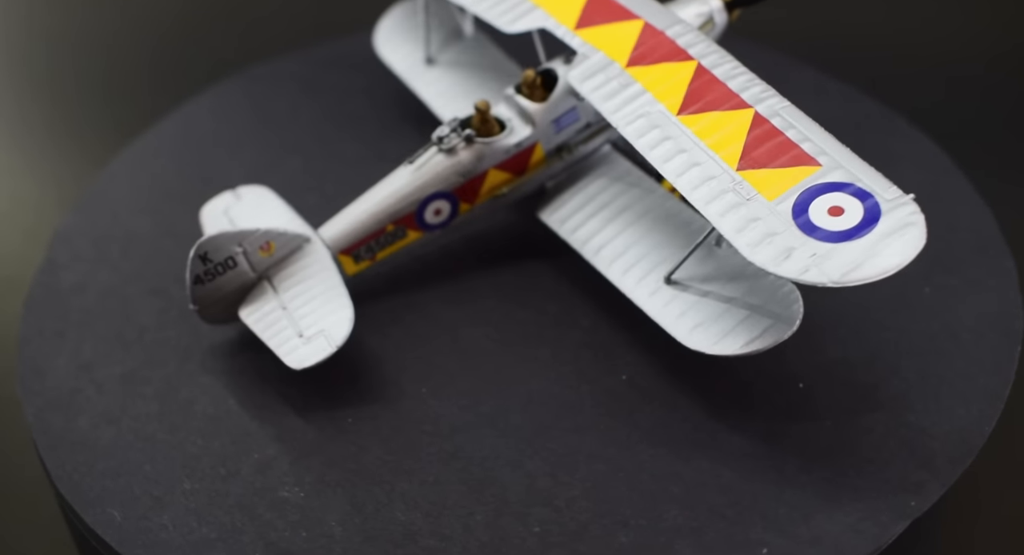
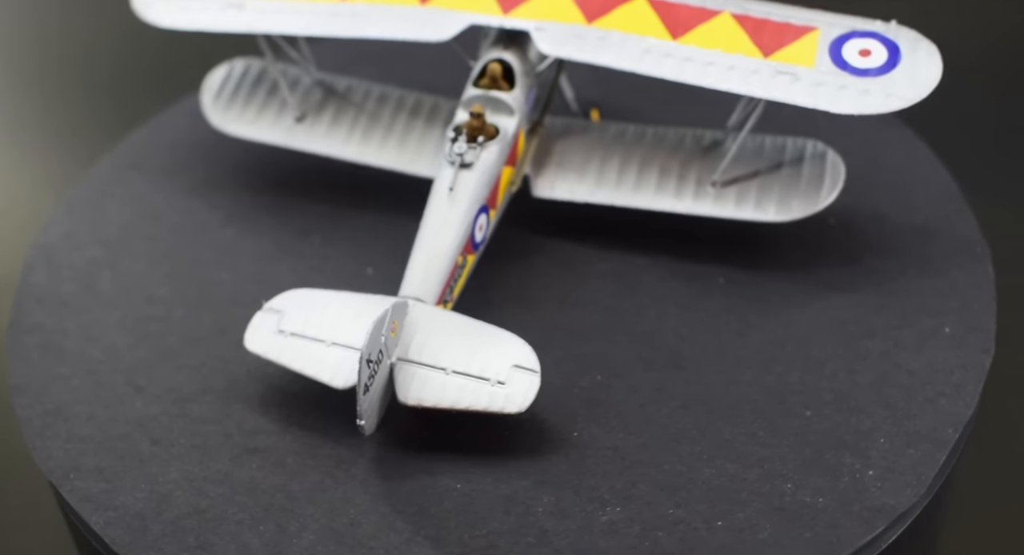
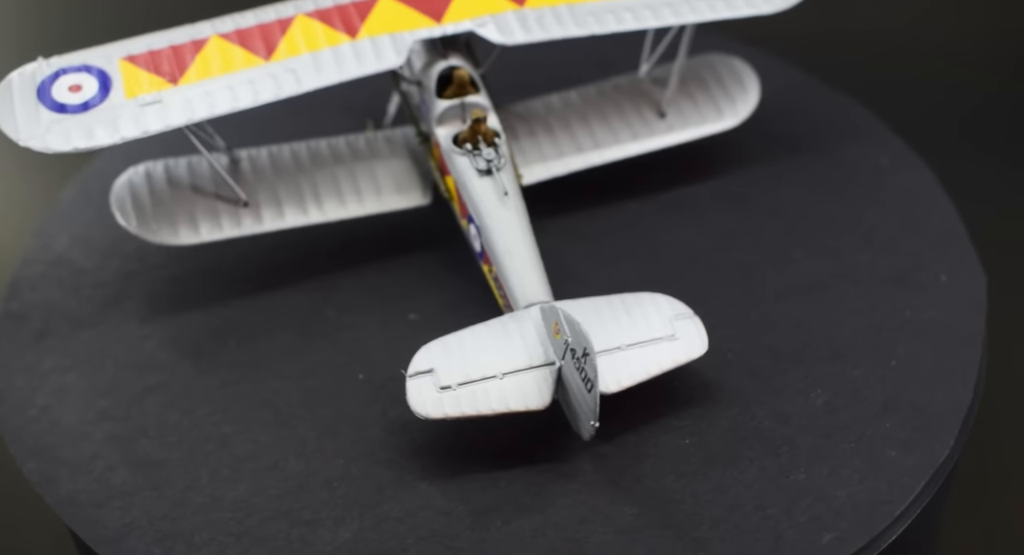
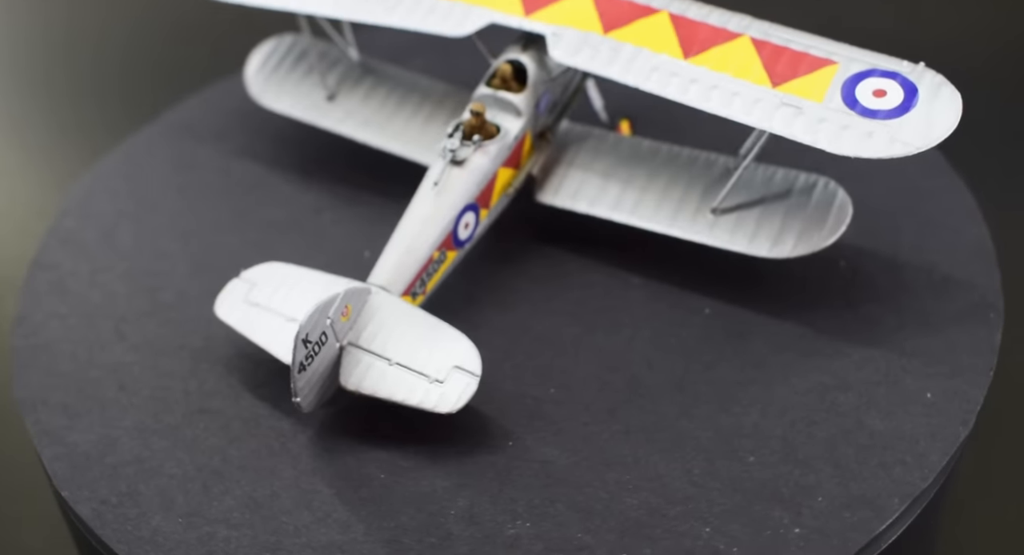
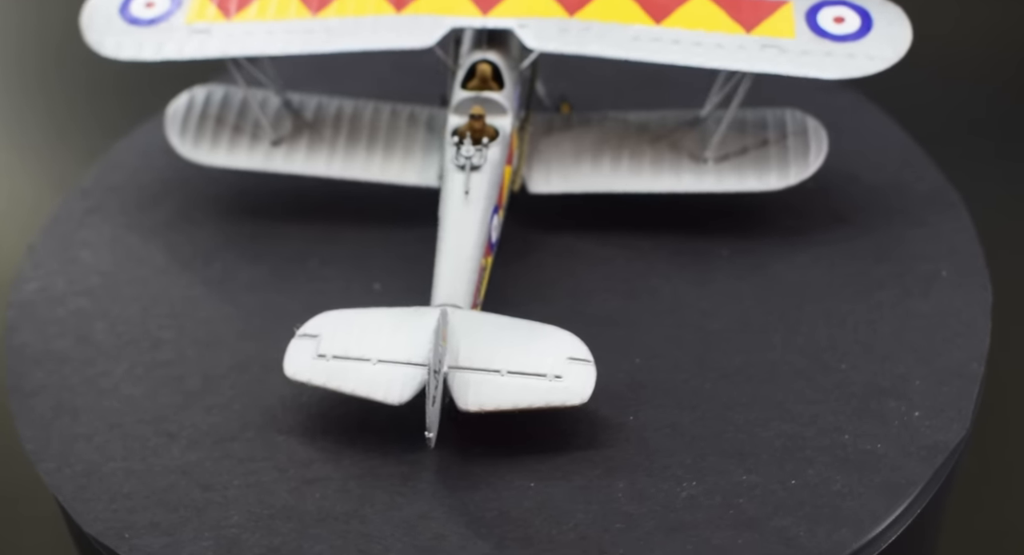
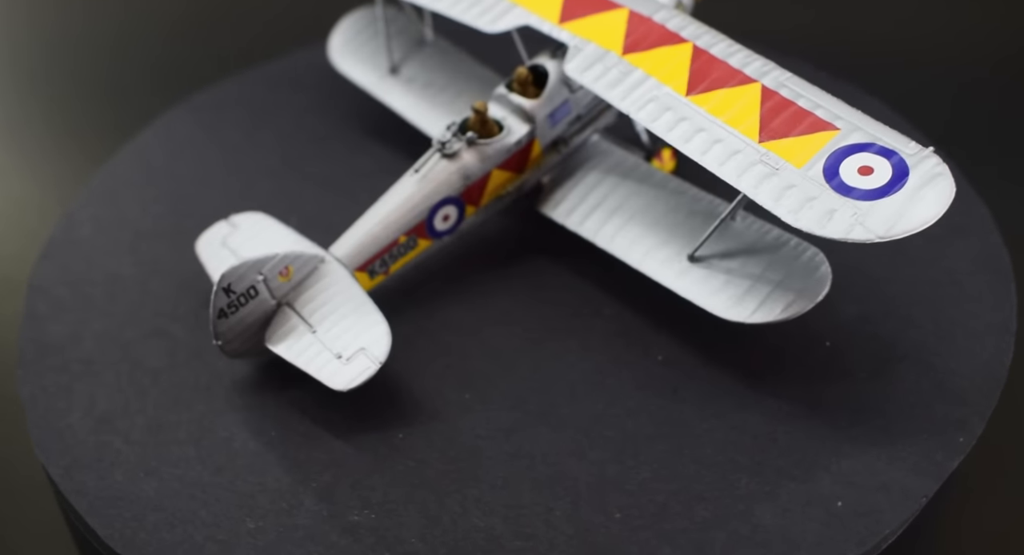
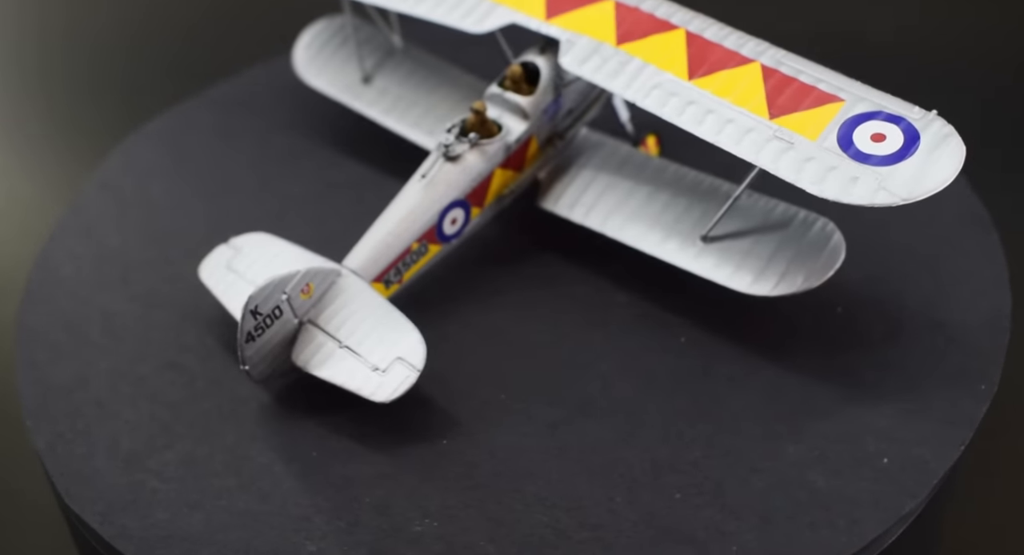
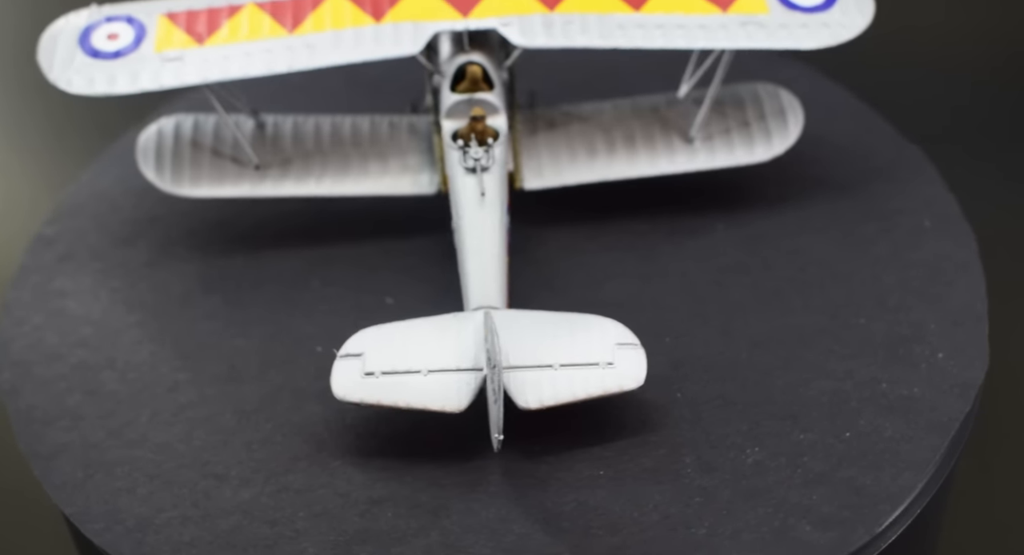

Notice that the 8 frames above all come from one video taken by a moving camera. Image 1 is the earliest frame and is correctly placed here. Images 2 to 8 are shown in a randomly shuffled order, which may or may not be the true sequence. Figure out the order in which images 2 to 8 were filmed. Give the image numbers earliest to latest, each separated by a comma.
6, 7, 4, 2, 5, 8, 3
